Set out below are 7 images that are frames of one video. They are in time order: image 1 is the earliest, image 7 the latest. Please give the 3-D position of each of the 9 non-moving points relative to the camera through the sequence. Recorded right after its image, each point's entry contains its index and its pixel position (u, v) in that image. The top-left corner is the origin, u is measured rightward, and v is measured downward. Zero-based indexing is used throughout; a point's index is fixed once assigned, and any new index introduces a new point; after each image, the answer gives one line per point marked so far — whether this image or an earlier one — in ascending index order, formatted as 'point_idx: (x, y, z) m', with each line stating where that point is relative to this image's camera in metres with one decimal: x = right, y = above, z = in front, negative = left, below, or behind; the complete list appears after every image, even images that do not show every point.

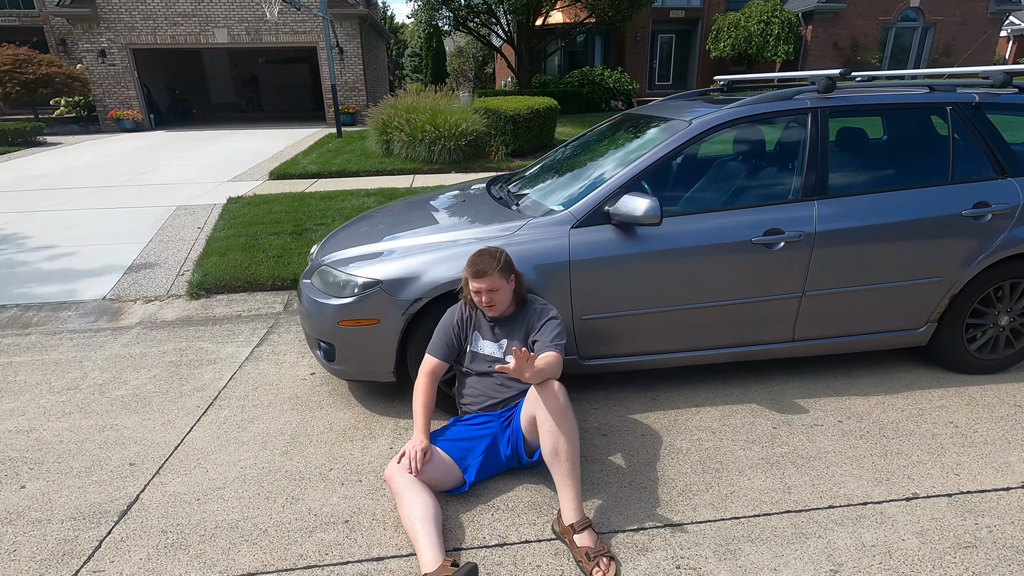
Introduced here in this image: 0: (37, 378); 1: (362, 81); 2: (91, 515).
0: (-3.3, -0.6, +3.7) m
1: (-5.2, +7.2, +18.5) m
2: (-1.9, -1.0, +2.4) m
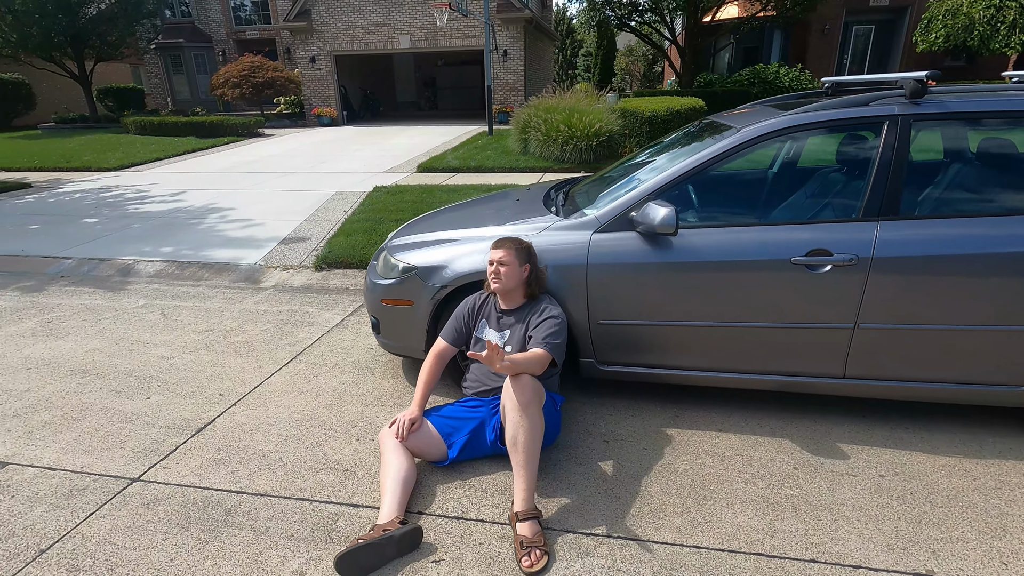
0: (-2.8, -0.3, +4.8) m
1: (+0.3, +7.5, +19.3) m
2: (-1.9, -0.8, +3.1) m
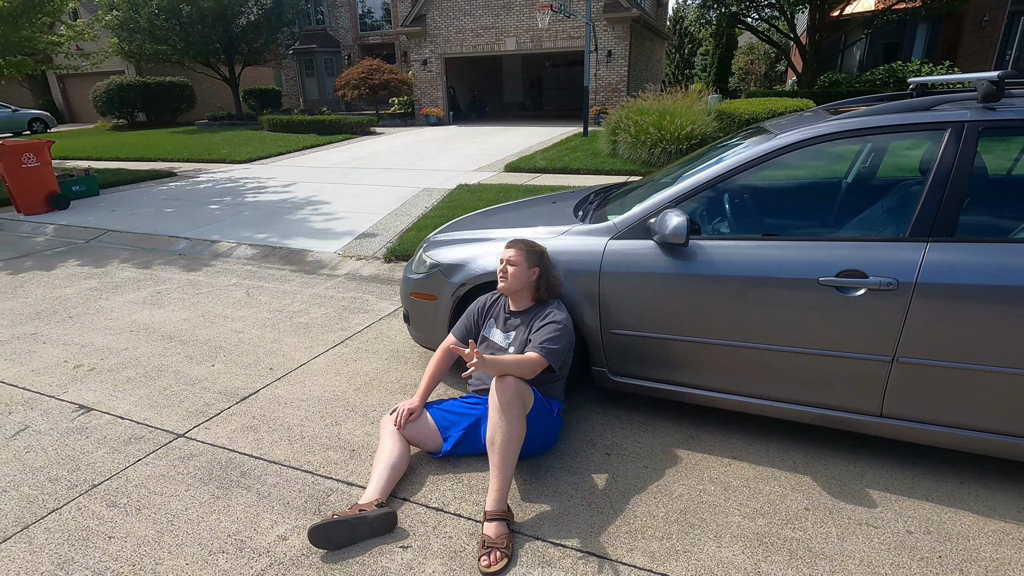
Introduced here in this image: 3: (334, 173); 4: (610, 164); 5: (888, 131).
0: (-2.4, -0.1, +5.3) m
1: (+4.0, +7.3, +18.9) m
2: (-1.8, -0.7, +3.5) m
3: (-4.1, +2.6, +12.2) m
4: (+1.9, +2.5, +10.6) m
5: (+1.7, +0.7, +2.4) m
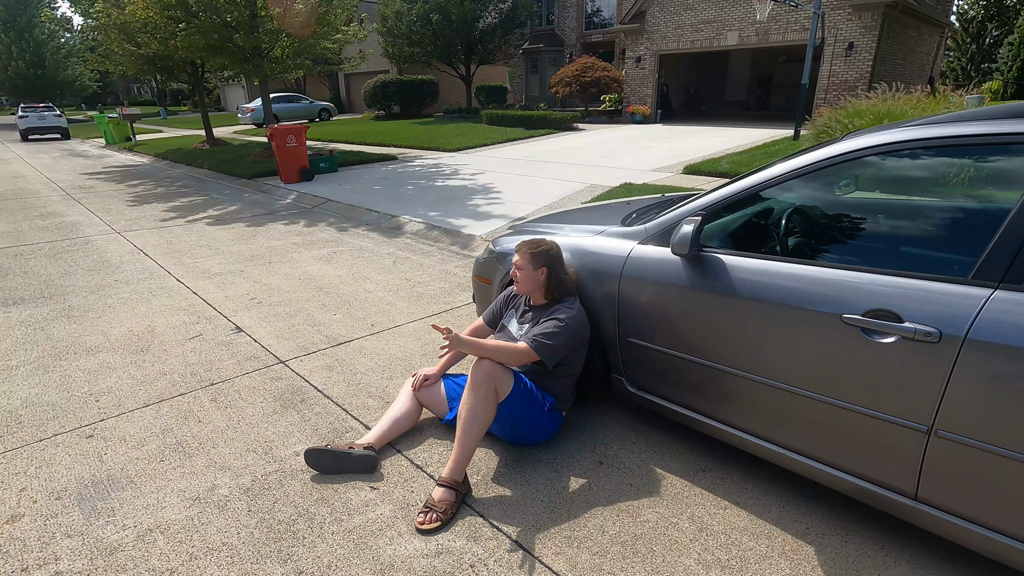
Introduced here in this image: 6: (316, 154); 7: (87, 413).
0: (-1.2, +0.2, +6.0) m
1: (+10.7, +6.3, +16.2) m
2: (-1.4, -0.4, +4.2) m
3: (+0.2, +3.0, +13.0) m
4: (+5.1, +2.0, +9.3) m
5: (+1.7, +0.5, +1.9) m
6: (-4.7, +3.2, +12.9) m
7: (-2.5, -0.7, +3.2) m
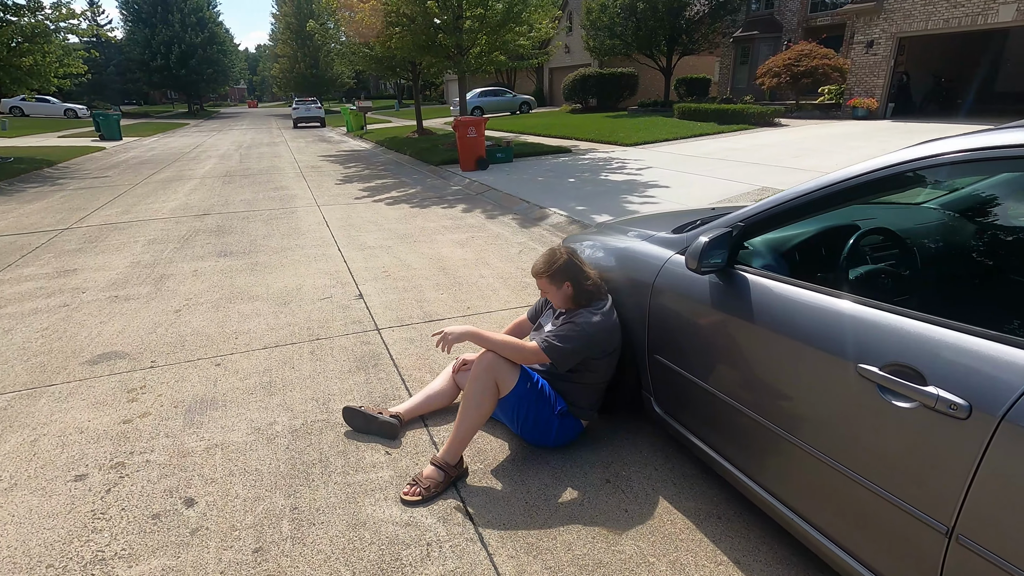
0: (+0.2, +0.3, +6.2) m
1: (+15.4, +4.9, +11.6) m
2: (-0.7, -0.2, +4.6) m
3: (+4.1, +2.9, +12.2) m
4: (+7.4, +1.4, +7.1) m
5: (+1.5, +0.3, +1.3) m
6: (-0.4, +3.7, +13.7) m
7: (-2.1, -0.4, +4.0) m
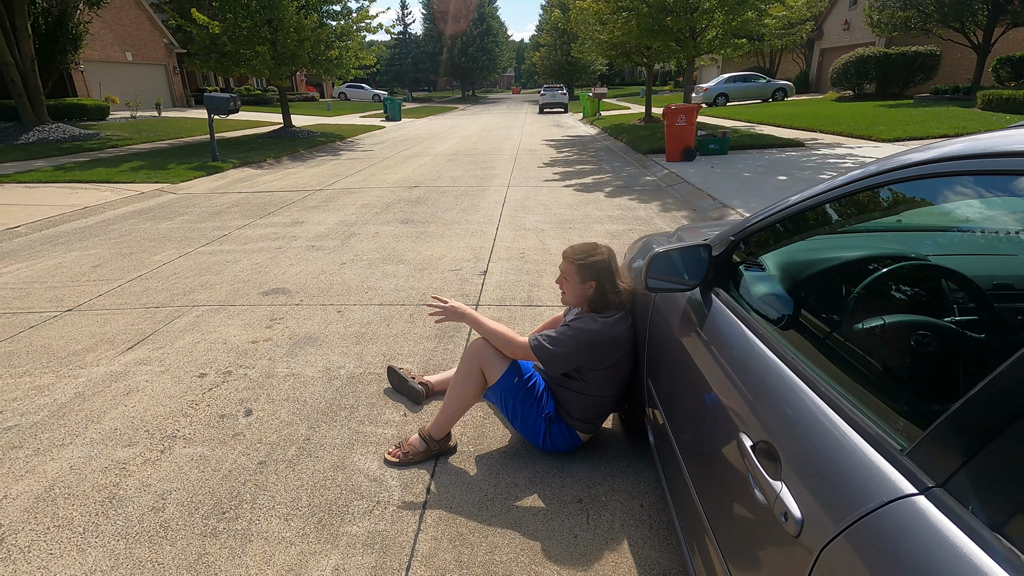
0: (+1.7, +0.3, +5.7) m
1: (+18.3, +2.6, +4.3) m
2: (+0.2, -0.1, +4.6) m
3: (+8.1, +2.2, +9.5) m
4: (+8.7, +0.3, +3.7) m
5: (+0.9, +0.2, +0.8) m
6: (+4.7, +3.6, +12.7) m
7: (-1.4, -0.1, +4.7) m
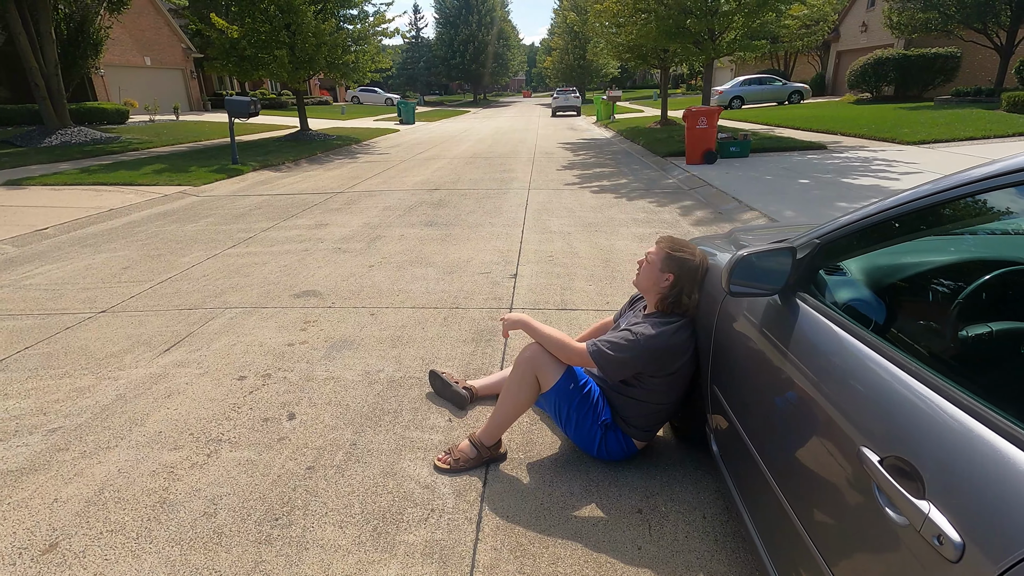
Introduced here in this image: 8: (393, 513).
0: (+2.0, +0.3, +5.6) m
1: (+18.6, +2.4, +3.9) m
2: (+0.4, -0.1, +4.6) m
3: (+8.4, +2.1, +9.3) m
4: (+9.0, +0.2, +3.5) m
5: (+1.1, +0.2, +0.7) m
6: (+5.1, +3.5, +12.6) m
7: (-1.1, -0.1, +4.7) m
8: (-0.5, -1.0, +2.3) m
